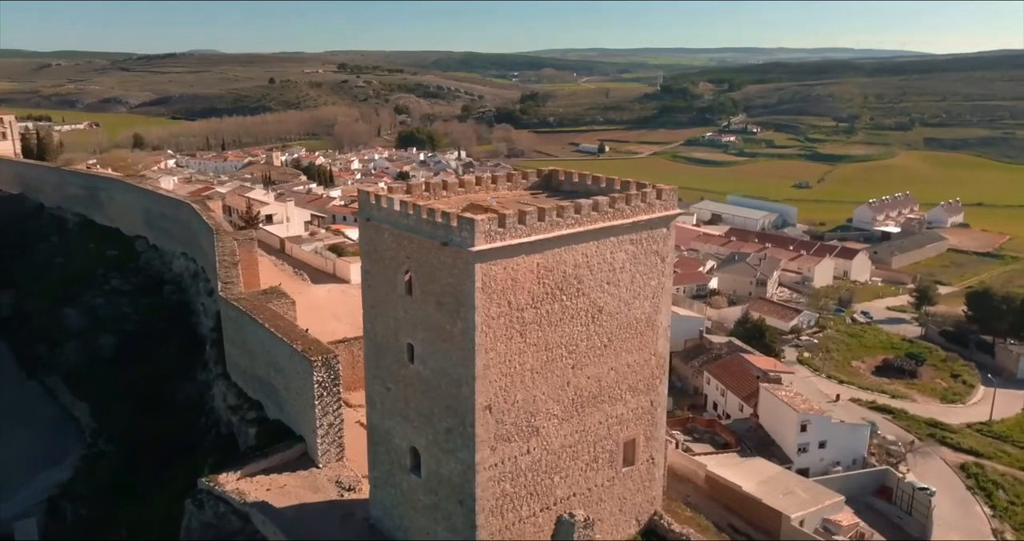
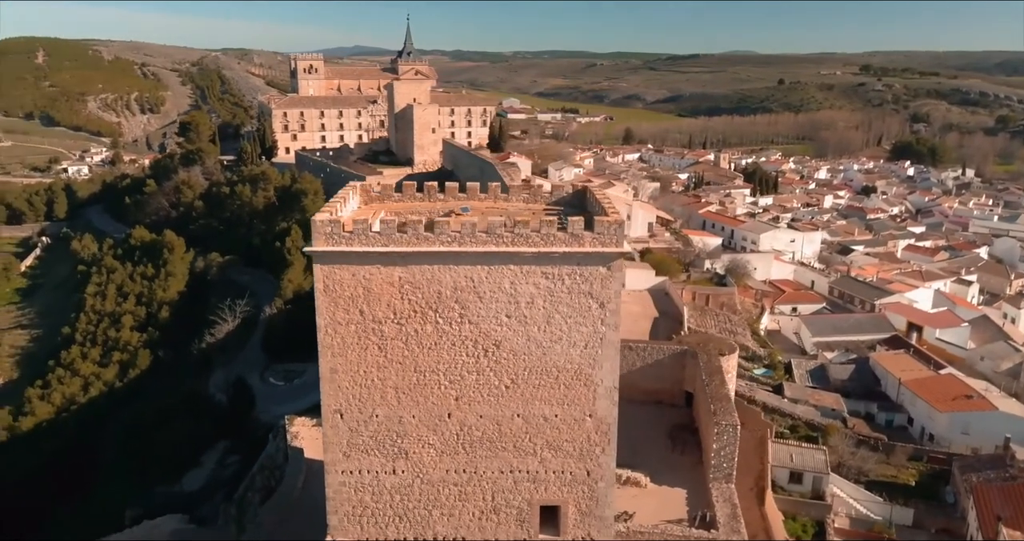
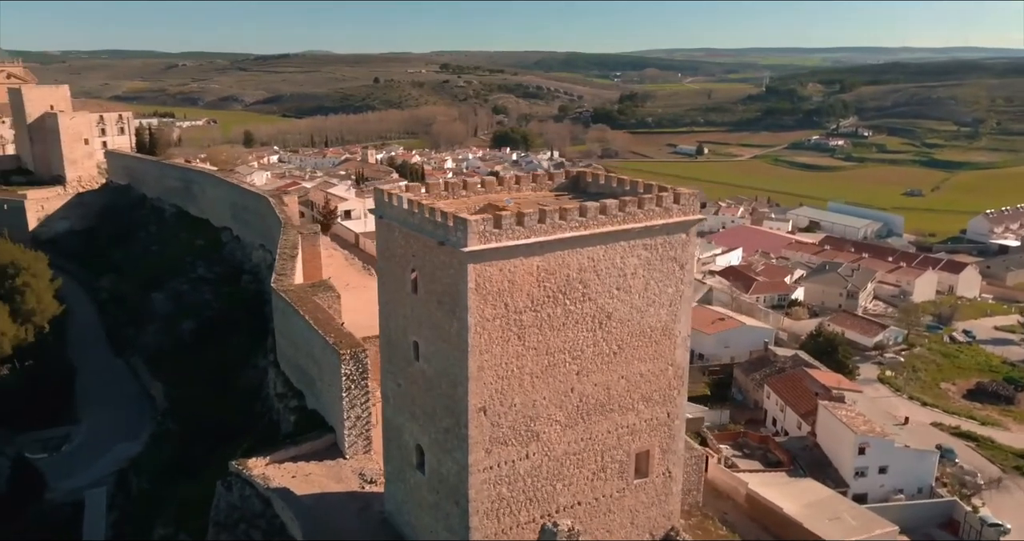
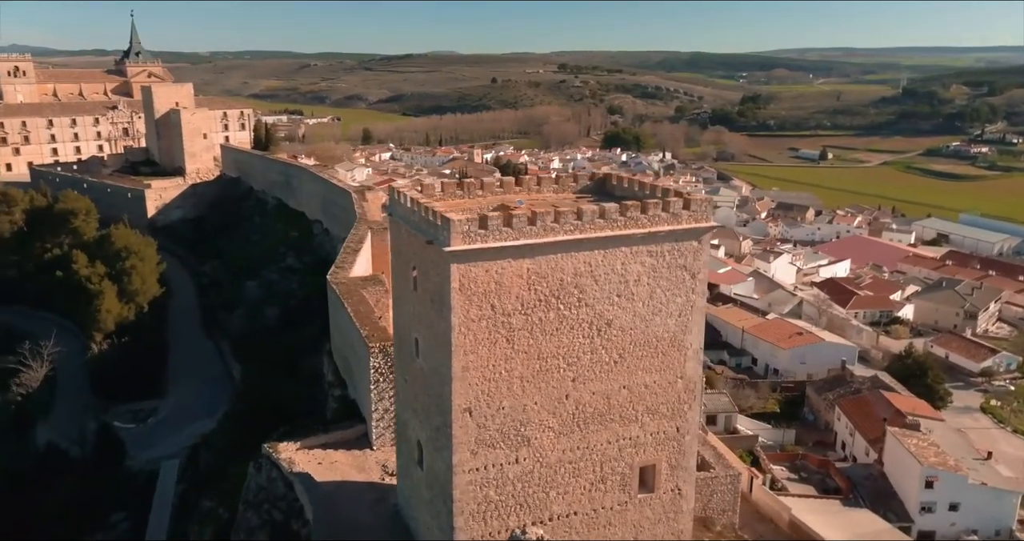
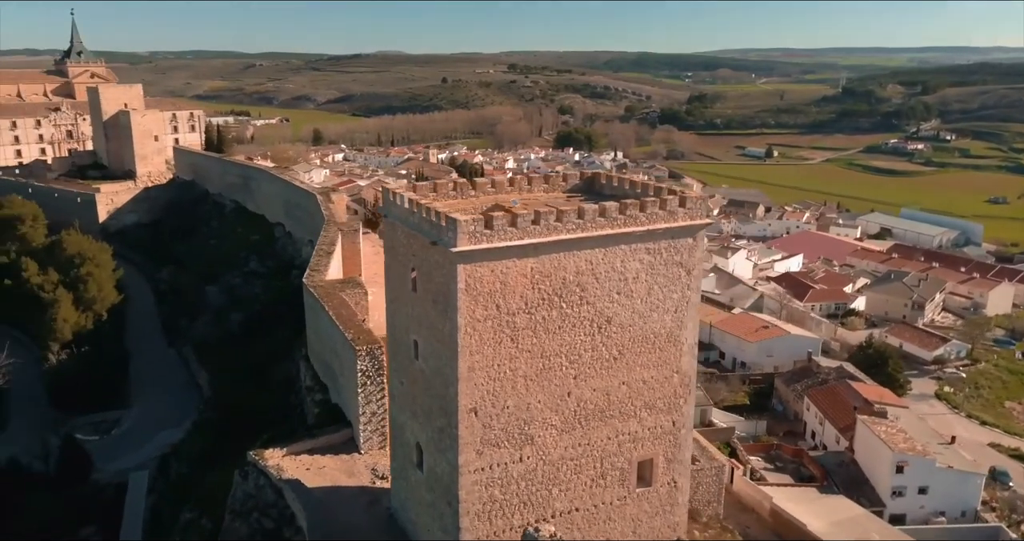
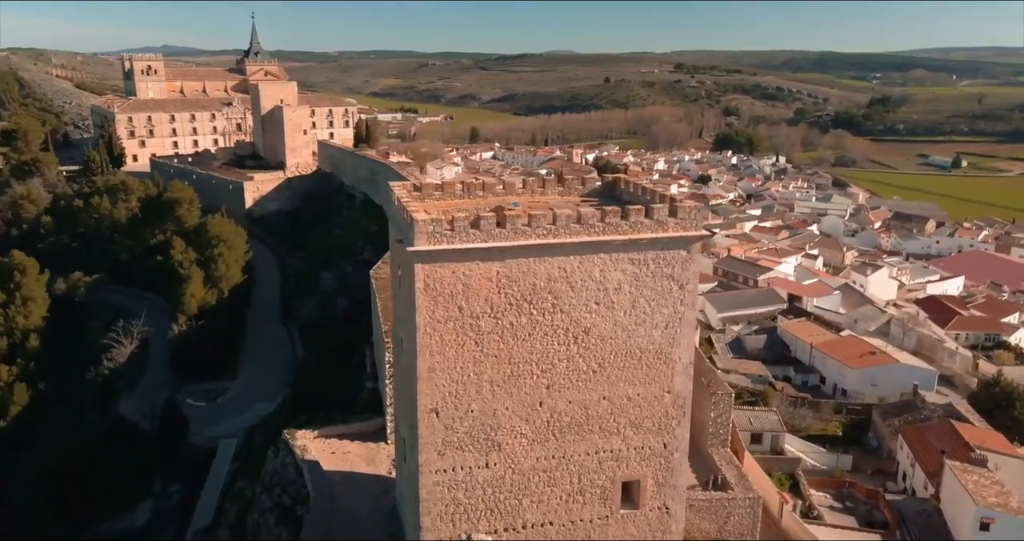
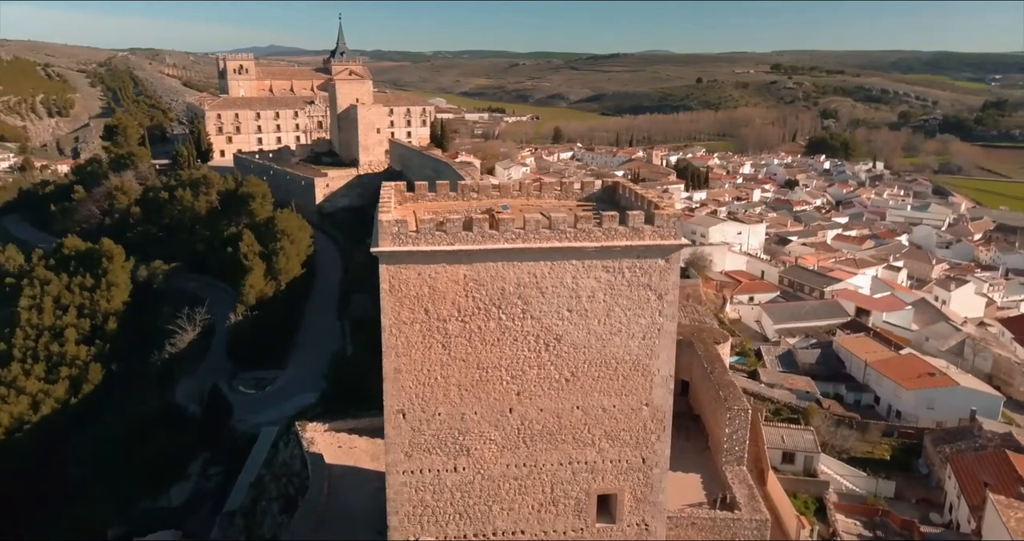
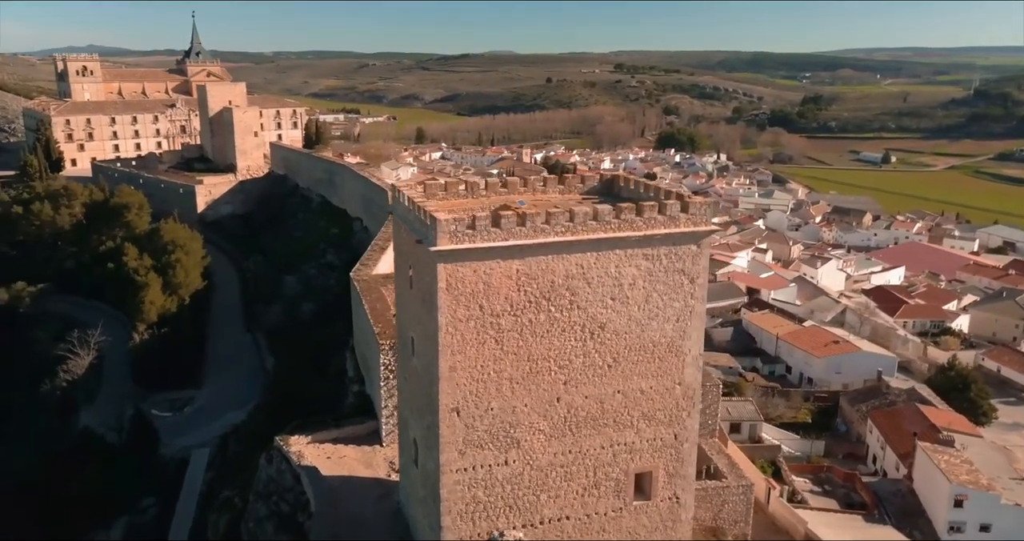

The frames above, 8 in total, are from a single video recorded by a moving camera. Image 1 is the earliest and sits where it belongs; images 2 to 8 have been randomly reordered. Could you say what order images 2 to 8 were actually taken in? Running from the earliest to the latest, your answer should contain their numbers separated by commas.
3, 5, 4, 8, 6, 7, 2
